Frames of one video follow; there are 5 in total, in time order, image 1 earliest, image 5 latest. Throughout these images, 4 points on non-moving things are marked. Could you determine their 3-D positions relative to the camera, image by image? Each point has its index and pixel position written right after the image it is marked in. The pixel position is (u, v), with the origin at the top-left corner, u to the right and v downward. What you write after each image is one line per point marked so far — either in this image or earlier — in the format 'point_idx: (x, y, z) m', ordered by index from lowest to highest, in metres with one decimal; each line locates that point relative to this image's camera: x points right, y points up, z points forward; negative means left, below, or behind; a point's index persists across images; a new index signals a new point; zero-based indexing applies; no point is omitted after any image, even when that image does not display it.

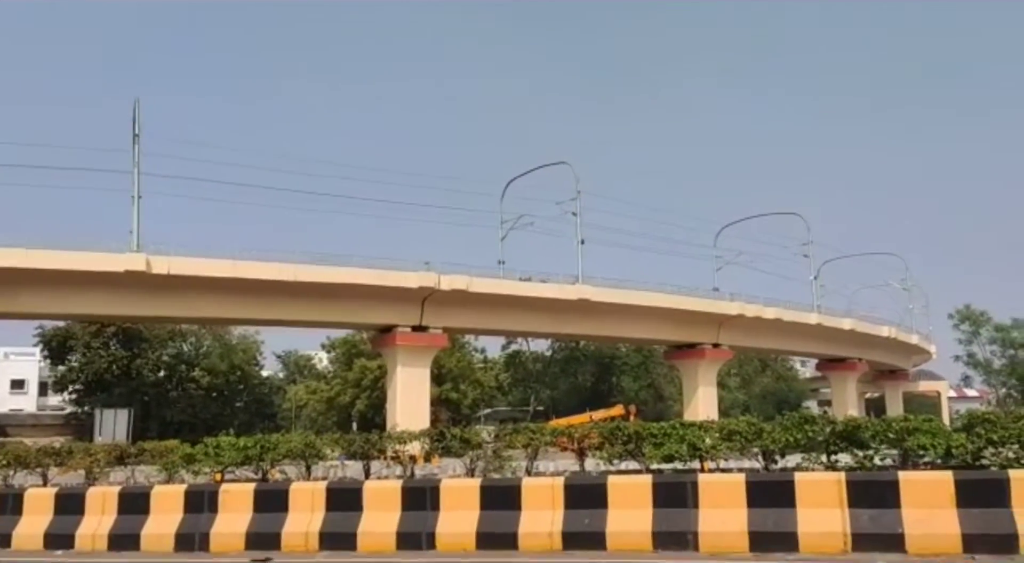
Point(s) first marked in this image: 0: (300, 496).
0: (-2.7, -2.8, +10.4) m
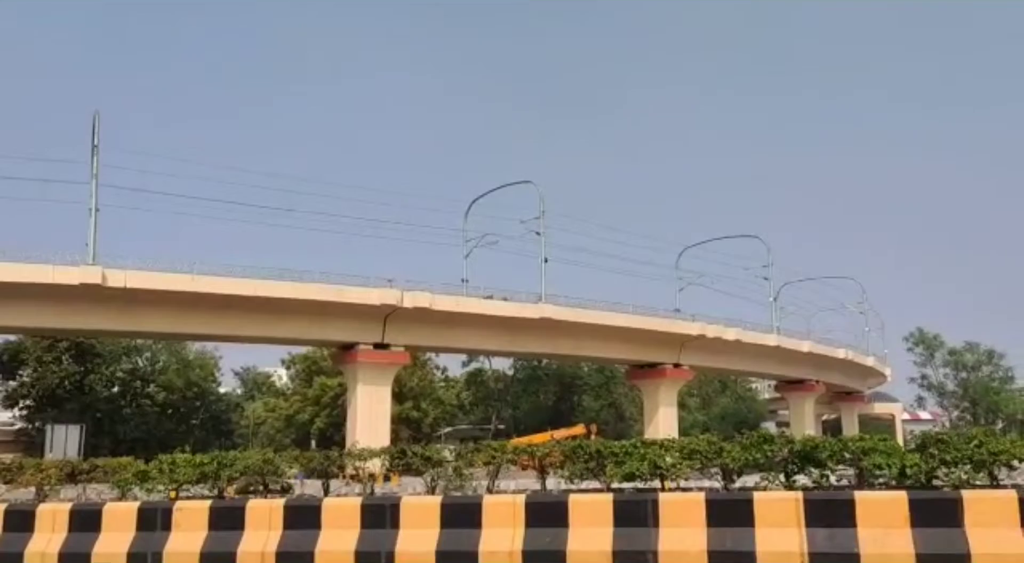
0: (-3.2, -3.0, +10.2) m
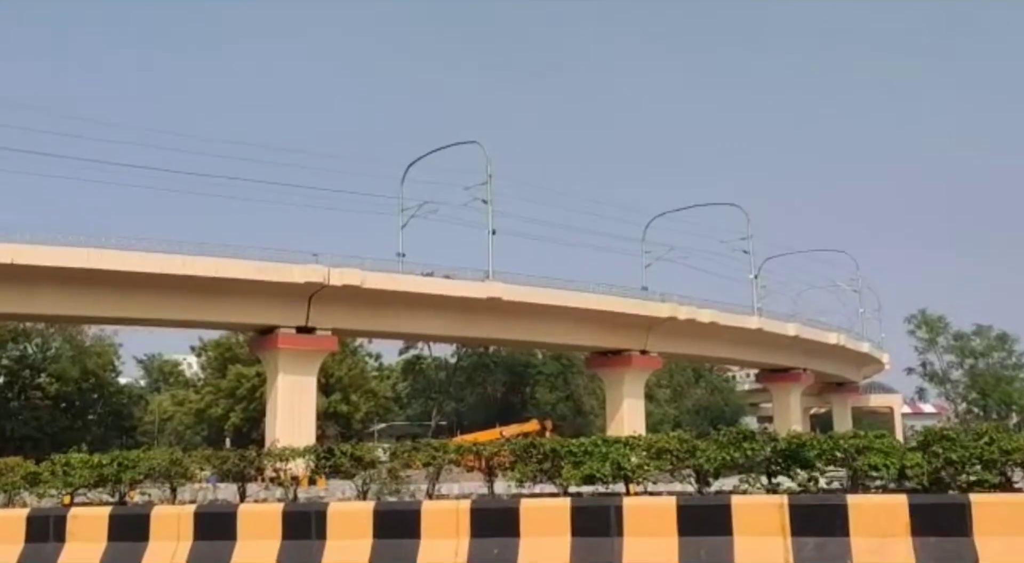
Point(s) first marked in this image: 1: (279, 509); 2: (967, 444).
0: (-3.9, -2.7, +8.9) m
1: (-2.6, -2.5, +8.9) m
2: (+5.3, -1.9, +9.4) m
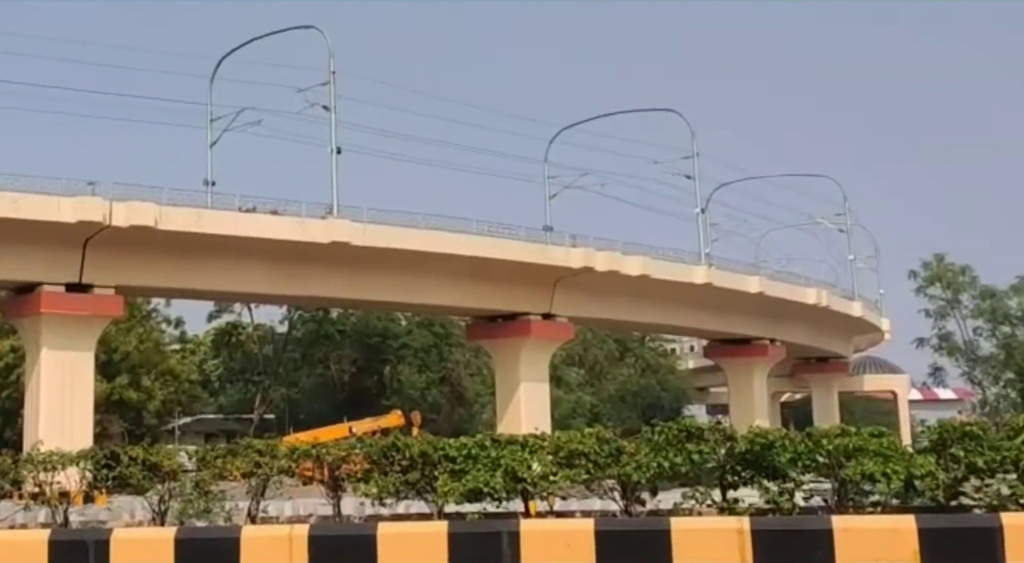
0: (-5.0, -2.2, +6.5) m
1: (-3.8, -2.1, +6.4) m
2: (+4.2, -1.4, +6.9) m
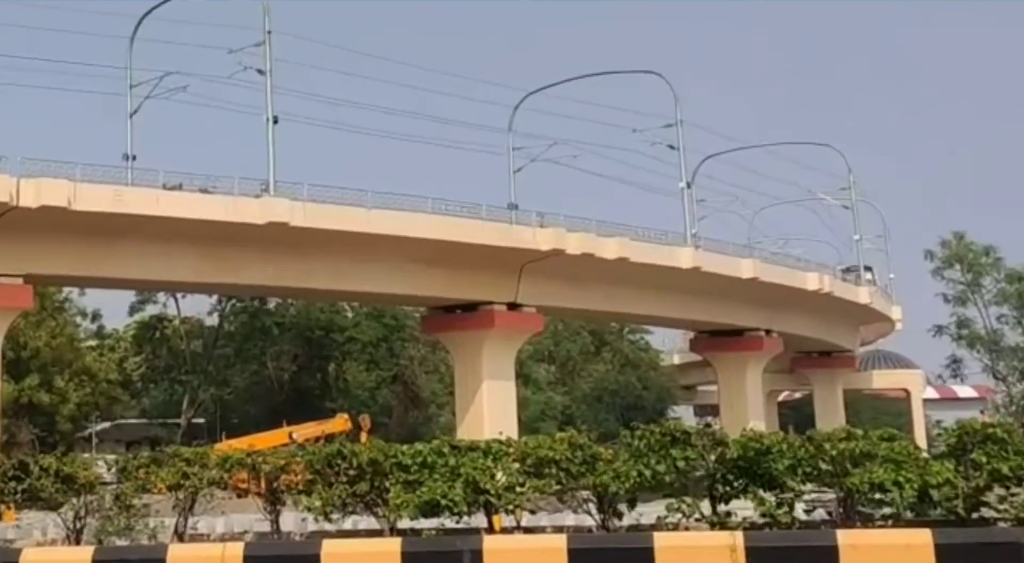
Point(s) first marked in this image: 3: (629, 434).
0: (-5.3, -2.1, +5.7) m
1: (-4.0, -2.0, +5.7) m
2: (+3.9, -1.3, +6.1) m
3: (+1.3, -1.5, +7.6) m
